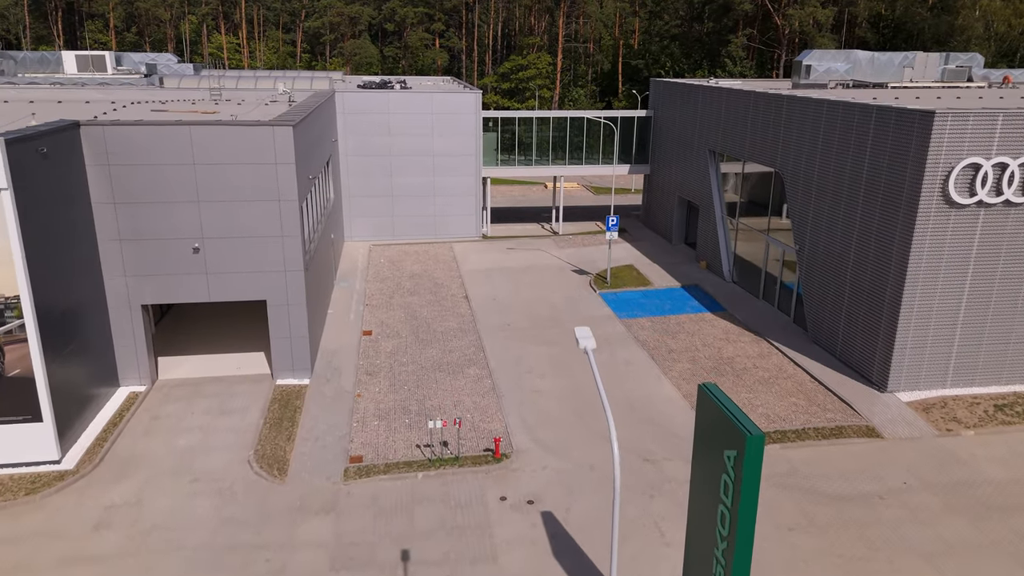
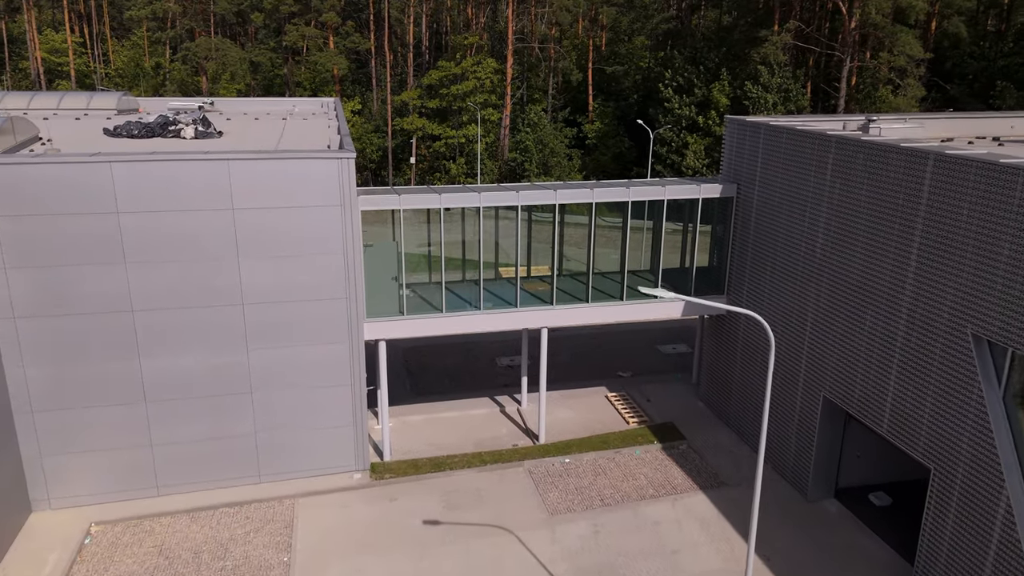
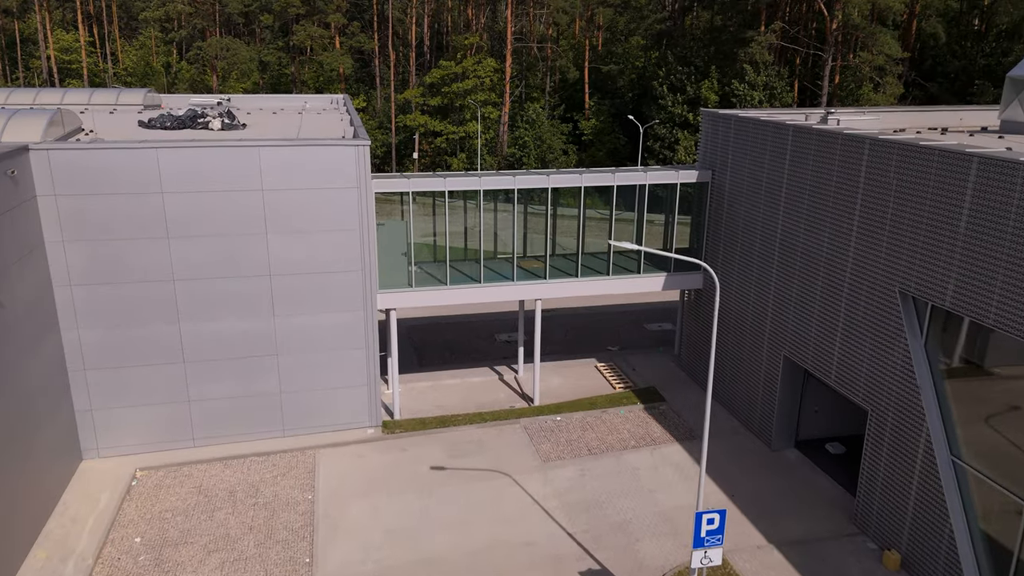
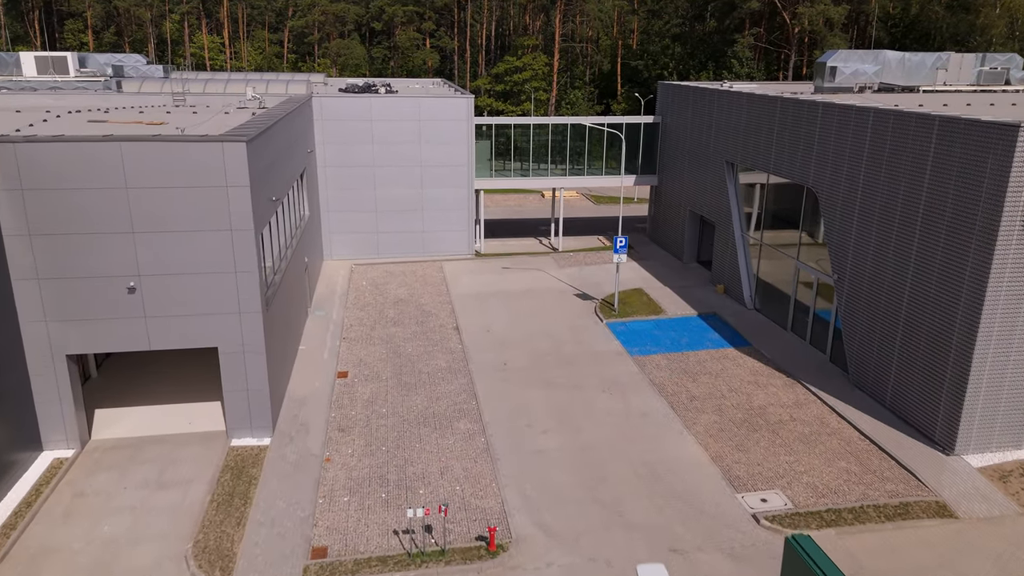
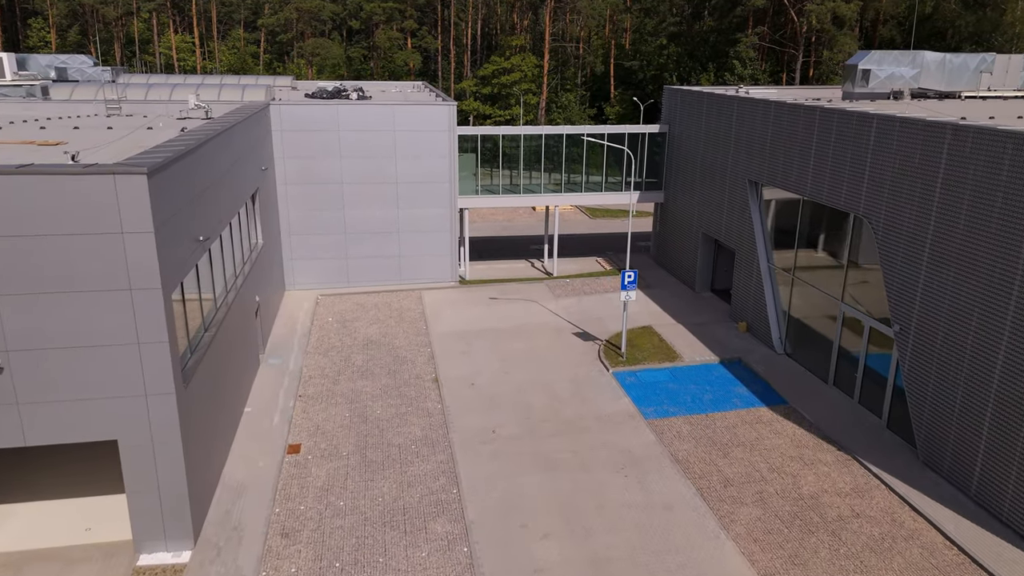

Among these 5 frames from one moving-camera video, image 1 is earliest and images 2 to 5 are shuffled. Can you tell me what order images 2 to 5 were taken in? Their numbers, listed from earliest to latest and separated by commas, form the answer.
4, 5, 3, 2
